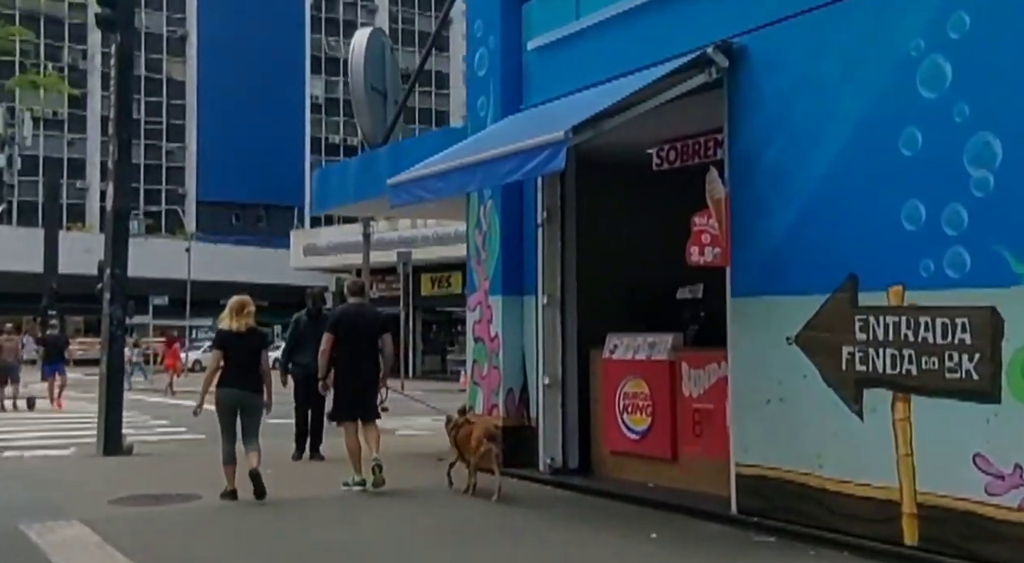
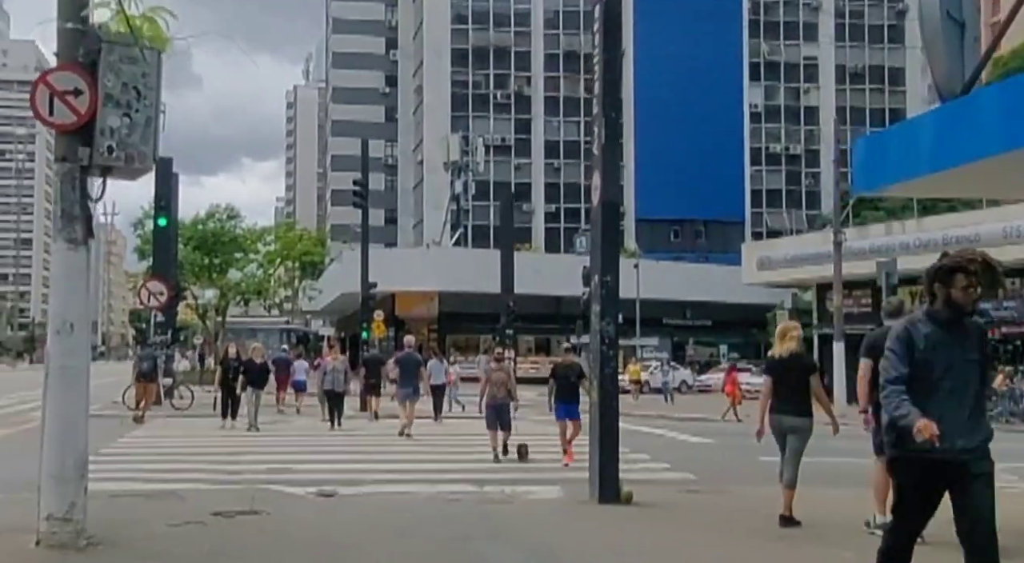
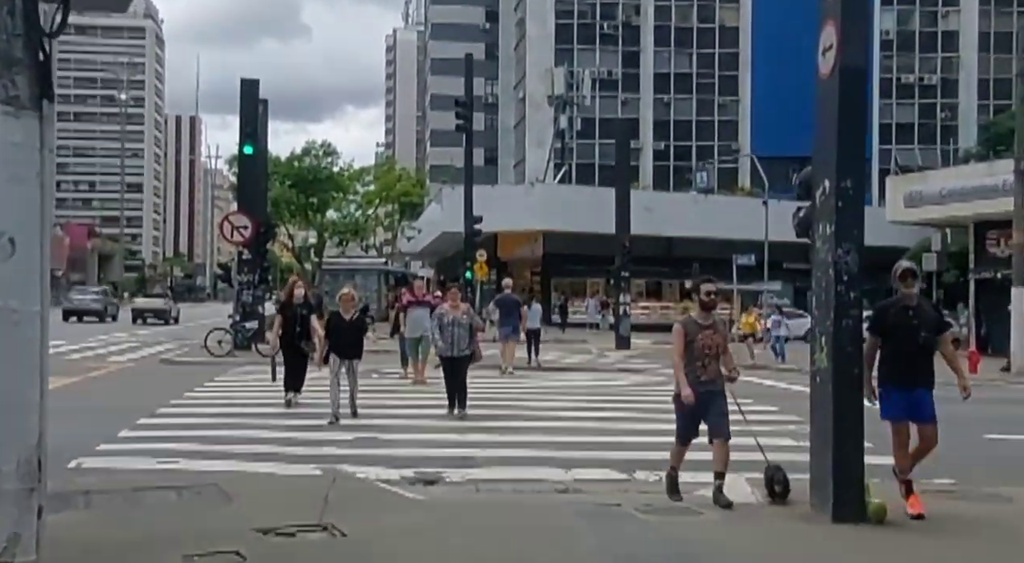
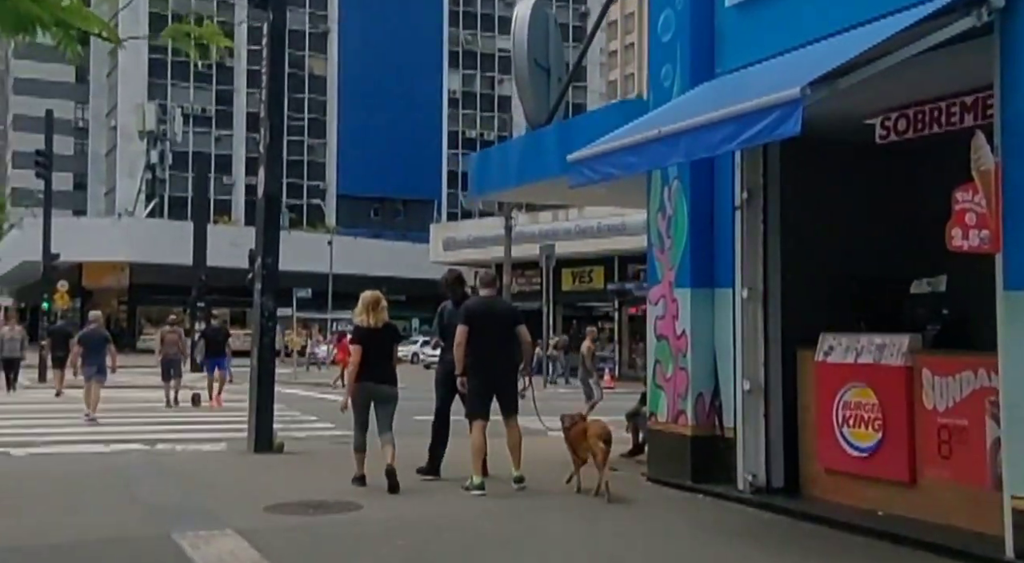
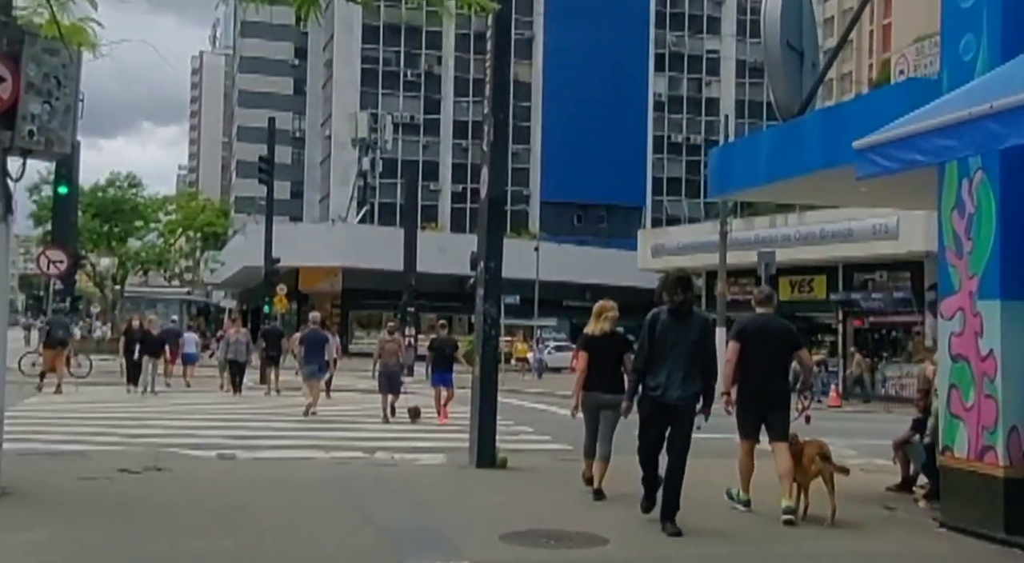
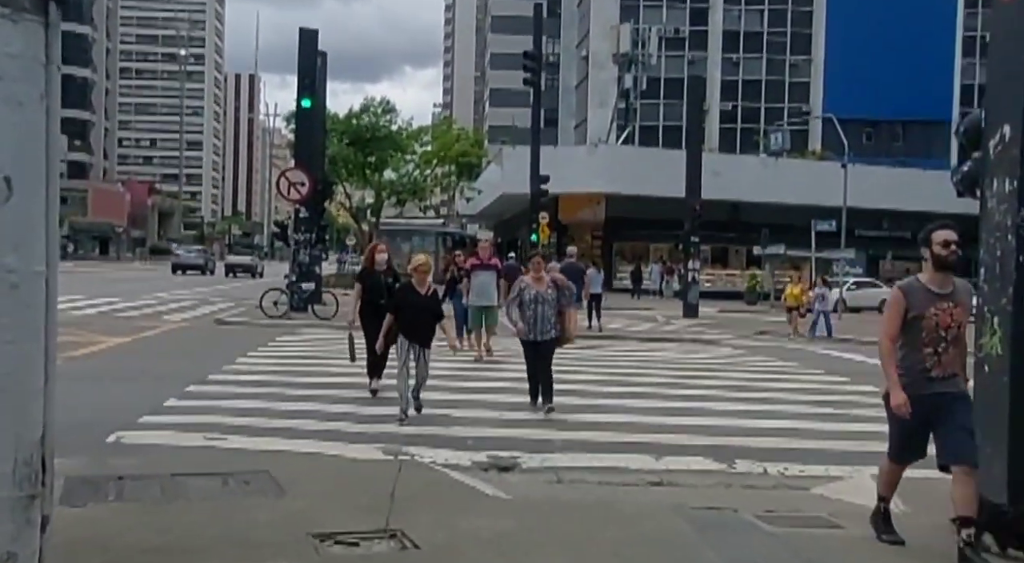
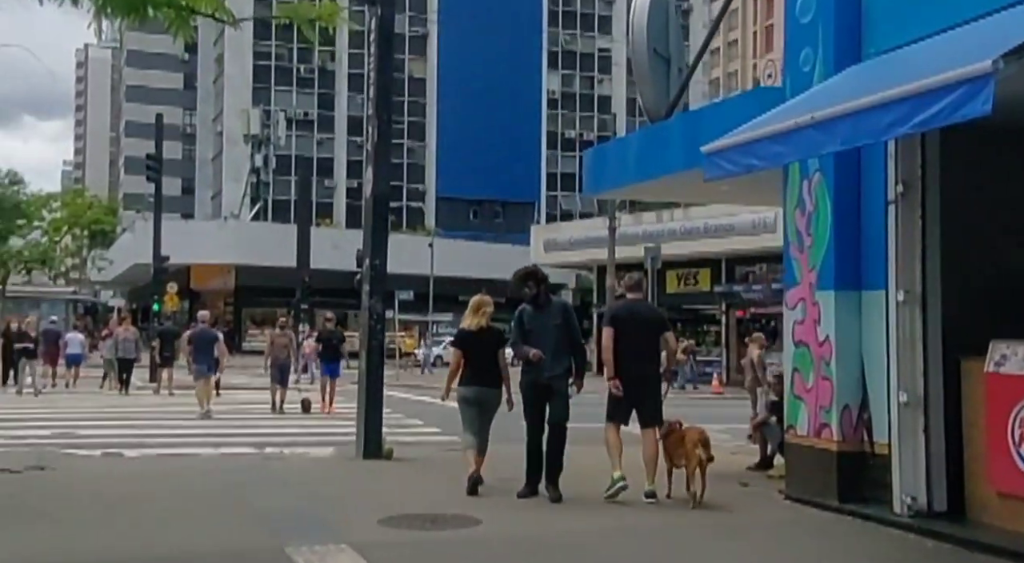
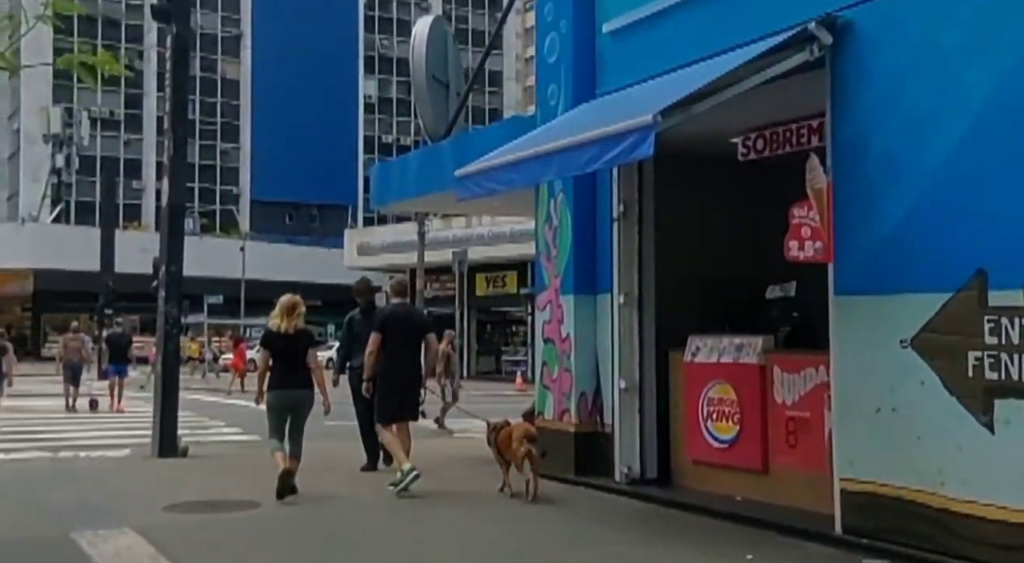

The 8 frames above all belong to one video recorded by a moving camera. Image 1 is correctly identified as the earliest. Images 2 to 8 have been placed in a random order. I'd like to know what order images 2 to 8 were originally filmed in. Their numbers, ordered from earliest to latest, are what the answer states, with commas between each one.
8, 4, 7, 5, 2, 3, 6
